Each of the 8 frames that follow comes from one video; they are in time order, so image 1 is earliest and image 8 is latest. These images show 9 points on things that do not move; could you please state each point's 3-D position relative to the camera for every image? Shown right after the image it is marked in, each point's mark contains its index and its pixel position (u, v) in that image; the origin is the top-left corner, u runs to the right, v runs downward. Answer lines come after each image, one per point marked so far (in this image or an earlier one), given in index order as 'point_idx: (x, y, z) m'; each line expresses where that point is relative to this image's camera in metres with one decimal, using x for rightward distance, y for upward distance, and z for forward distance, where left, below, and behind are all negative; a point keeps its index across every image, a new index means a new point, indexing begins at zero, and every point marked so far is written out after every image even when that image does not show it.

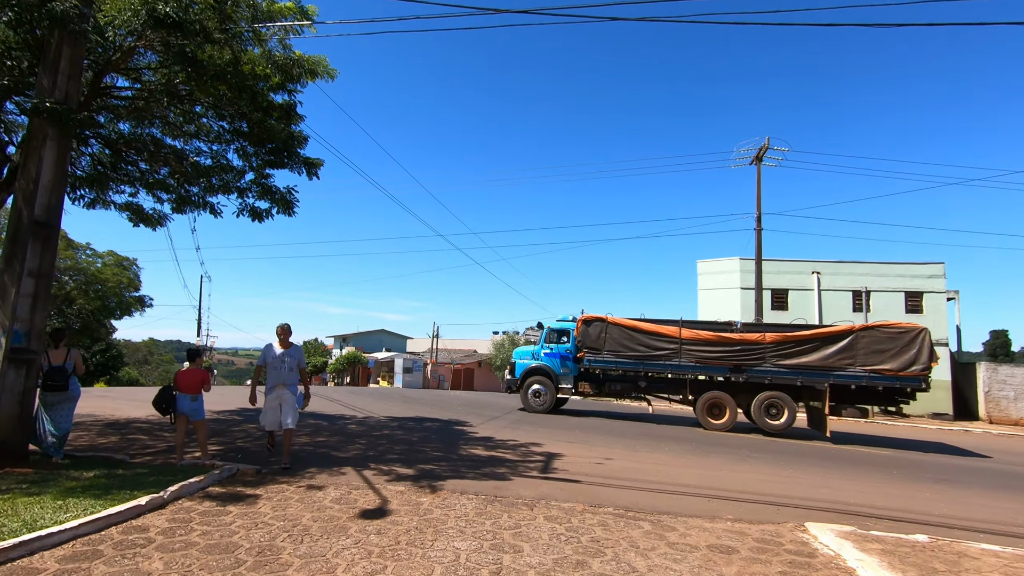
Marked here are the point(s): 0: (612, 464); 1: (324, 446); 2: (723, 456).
0: (+1.8, -3.1, +9.4) m
1: (-3.3, -2.8, +9.4) m
2: (+4.4, -3.5, +11.1) m
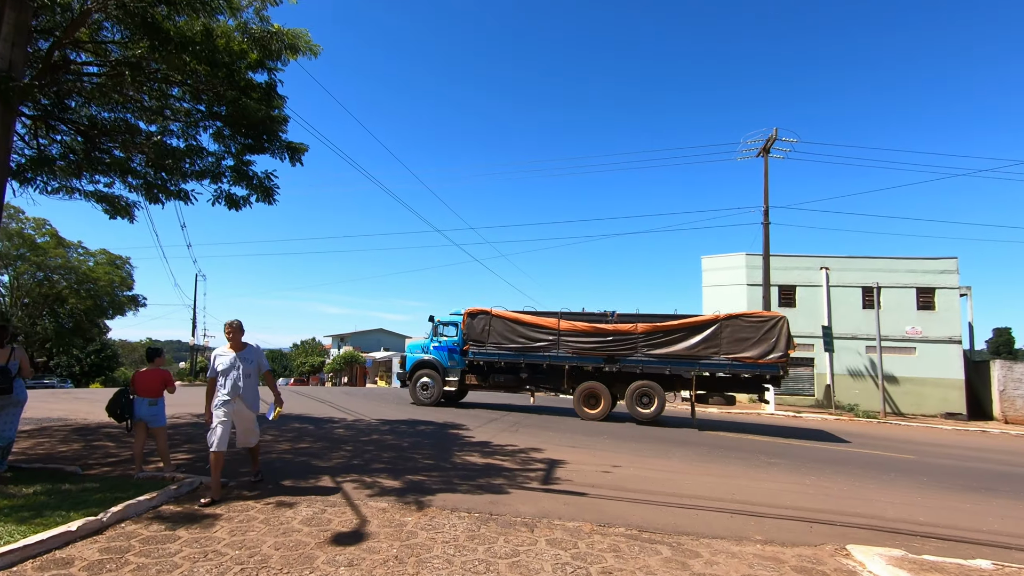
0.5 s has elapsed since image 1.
0: (+1.7, -3.0, +8.6) m
1: (-3.4, -2.7, +8.6) m
2: (+4.4, -3.3, +10.3) m
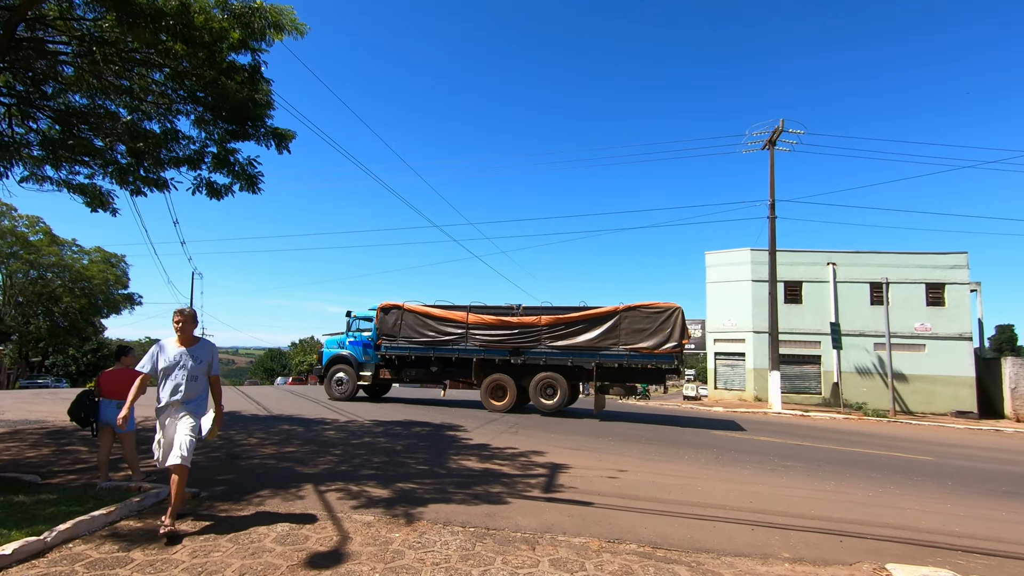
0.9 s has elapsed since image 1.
0: (+1.7, -2.9, +8.1) m
1: (-3.4, -2.6, +8.1) m
2: (+4.4, -3.2, +9.7) m
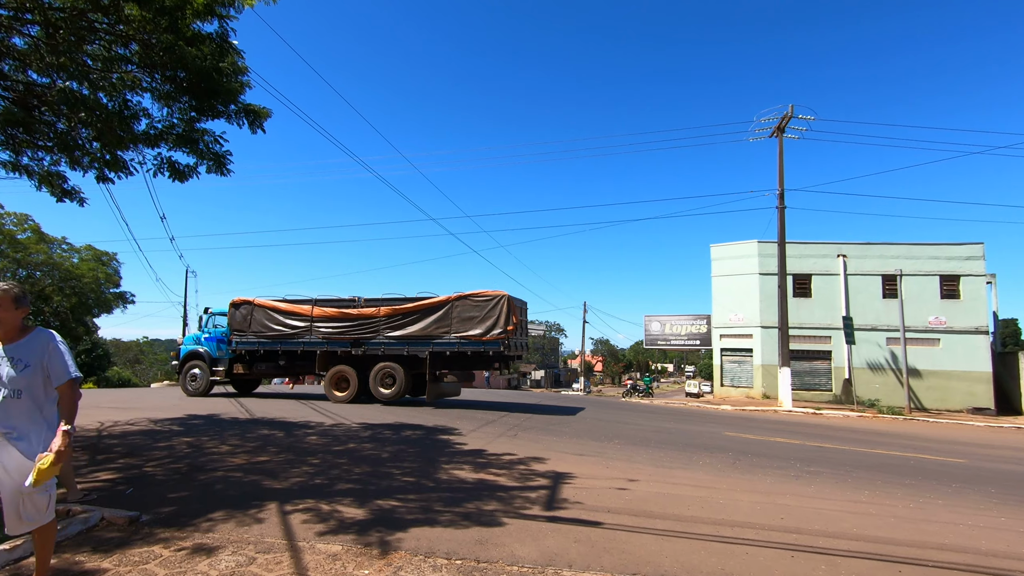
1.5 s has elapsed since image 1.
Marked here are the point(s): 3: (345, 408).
0: (+1.7, -2.7, +7.2) m
1: (-3.4, -2.4, +7.2) m
2: (+4.3, -3.0, +8.8) m
3: (-4.4, -3.2, +14.3) m
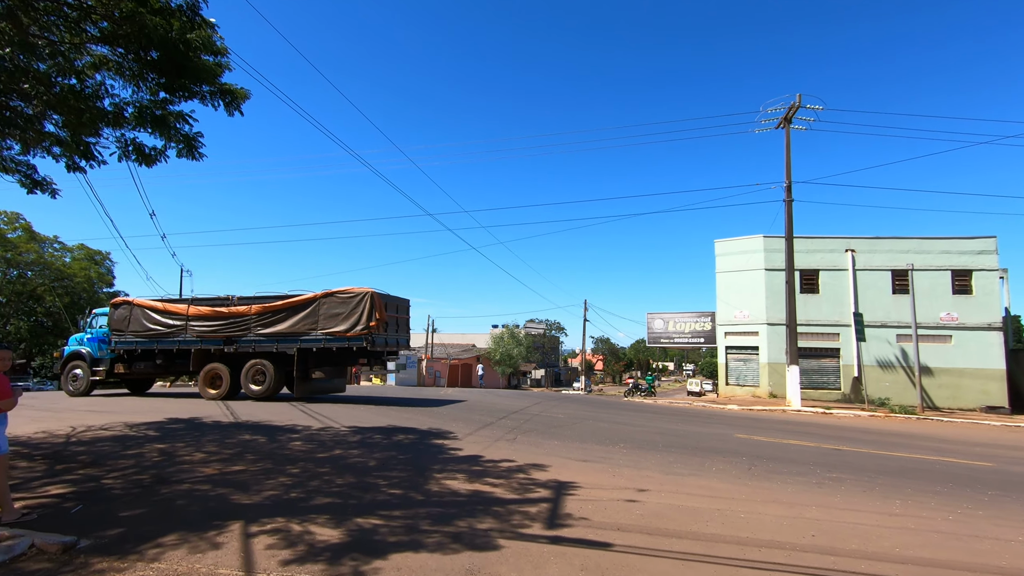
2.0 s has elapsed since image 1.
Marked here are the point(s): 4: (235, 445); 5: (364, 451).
0: (+1.7, -2.6, +6.5) m
1: (-3.4, -2.3, +6.5) m
2: (+4.3, -2.9, +8.1) m
3: (-4.4, -3.1, +13.6) m
4: (-4.6, -2.6, +8.9) m
5: (-2.4, -2.7, +8.9) m
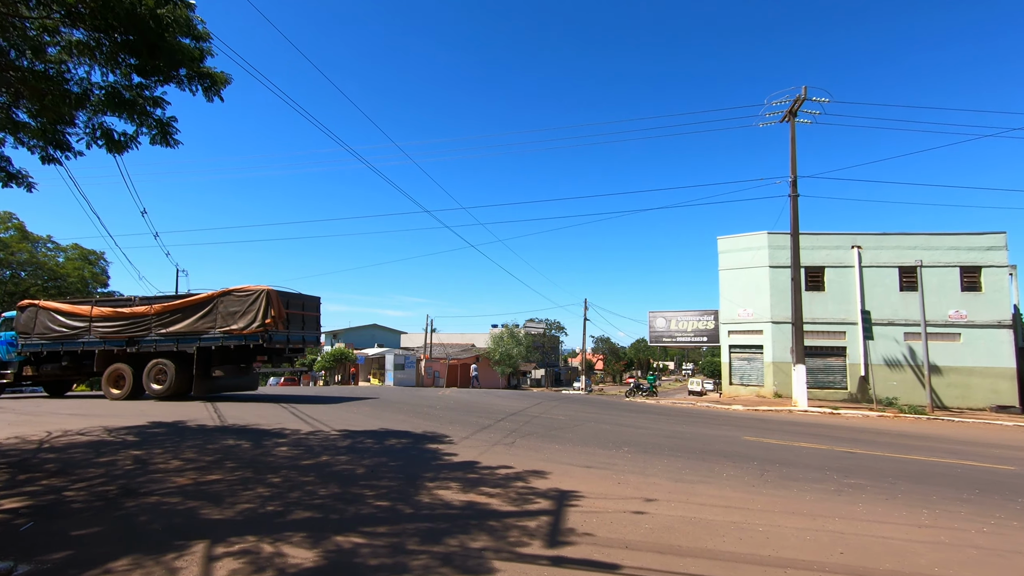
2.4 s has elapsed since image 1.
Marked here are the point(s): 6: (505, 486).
0: (+1.6, -2.5, +6.0) m
1: (-3.5, -2.3, +6.0) m
2: (+4.3, -2.8, +7.6) m
3: (-4.5, -3.1, +13.1) m
4: (-4.7, -2.6, +8.4) m
5: (-2.5, -2.6, +8.3) m
6: (-0.1, -2.5, +6.9) m
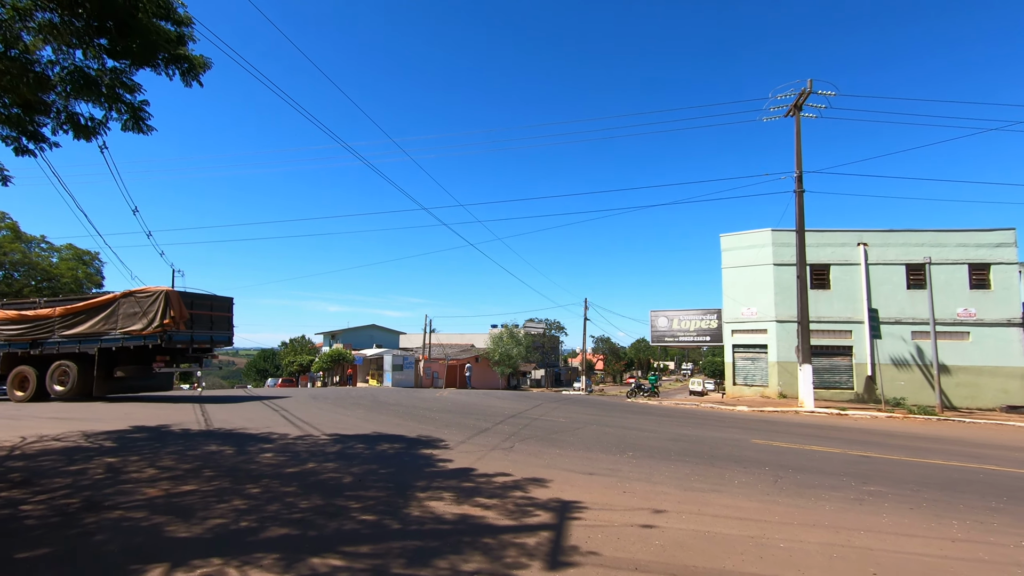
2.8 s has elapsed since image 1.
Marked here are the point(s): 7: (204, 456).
0: (+1.6, -2.5, +5.5) m
1: (-3.5, -2.2, +5.5) m
2: (+4.2, -2.8, +7.1) m
3: (-4.5, -3.0, +12.6) m
4: (-4.7, -2.5, +7.9) m
5: (-2.5, -2.6, +7.9) m
6: (-0.1, -2.5, +6.4) m
7: (-4.7, -2.5, +8.1) m
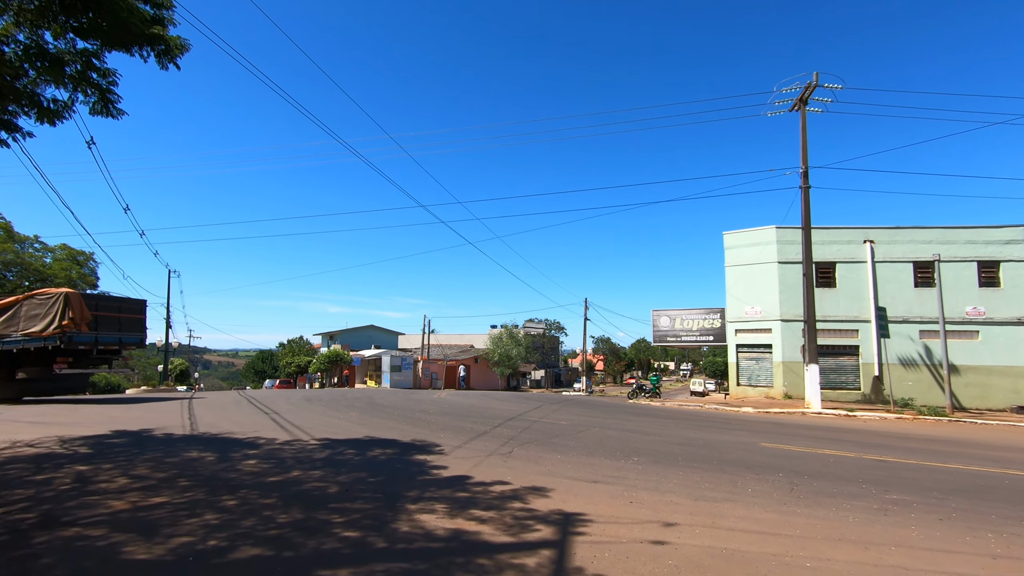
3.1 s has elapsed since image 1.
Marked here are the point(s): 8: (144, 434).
0: (+1.6, -2.4, +5.0) m
1: (-3.5, -2.2, +5.0) m
2: (+4.2, -2.7, +6.7) m
3: (-4.5, -3.0, +12.1) m
4: (-4.7, -2.5, +7.5) m
5: (-2.5, -2.5, +7.4) m
6: (-0.1, -2.4, +5.9) m
7: (-4.7, -2.5, +7.6) m
8: (-6.8, -2.7, +9.9) m
